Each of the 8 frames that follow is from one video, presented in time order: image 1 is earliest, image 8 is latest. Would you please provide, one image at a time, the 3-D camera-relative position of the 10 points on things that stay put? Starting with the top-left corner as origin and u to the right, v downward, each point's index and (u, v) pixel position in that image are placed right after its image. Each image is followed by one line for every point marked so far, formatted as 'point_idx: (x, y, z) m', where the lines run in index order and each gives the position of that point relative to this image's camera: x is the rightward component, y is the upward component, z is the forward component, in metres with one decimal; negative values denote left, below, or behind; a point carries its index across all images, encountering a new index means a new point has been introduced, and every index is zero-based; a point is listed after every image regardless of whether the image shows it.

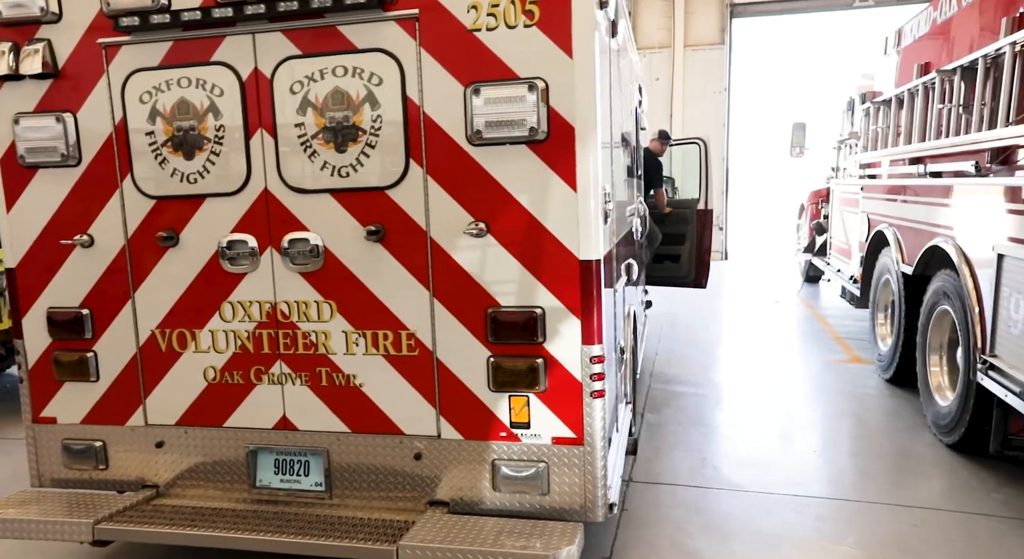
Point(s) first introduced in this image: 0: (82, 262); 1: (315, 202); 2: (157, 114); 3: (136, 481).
0: (-1.8, +0.1, +3.0) m
1: (-0.7, +0.3, +2.7) m
2: (-1.4, +0.6, +2.8) m
3: (-1.6, -0.9, +3.0) m
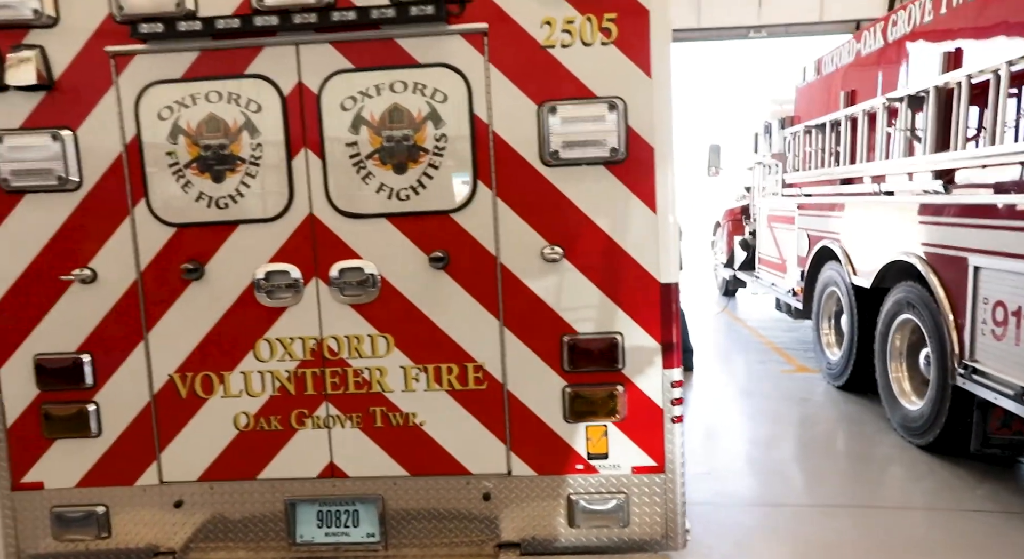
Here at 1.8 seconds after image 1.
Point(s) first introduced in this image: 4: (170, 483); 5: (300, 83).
0: (-1.5, -0.1, +2.6) m
1: (-0.5, +0.2, +2.5) m
2: (-1.1, +0.5, +2.5) m
3: (-1.4, -1.0, +2.7) m
4: (-1.3, -0.8, +2.6) m
5: (-0.7, +0.7, +2.4) m
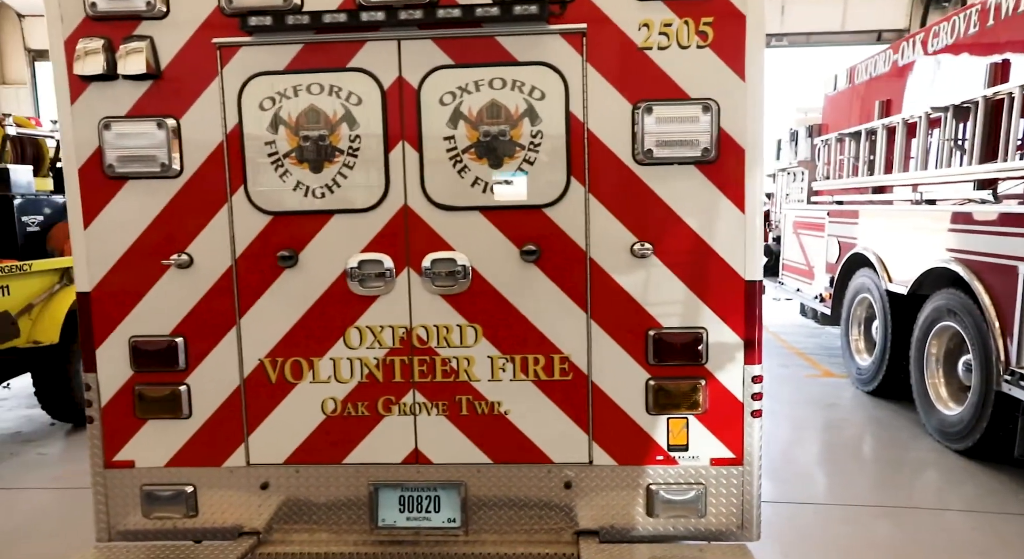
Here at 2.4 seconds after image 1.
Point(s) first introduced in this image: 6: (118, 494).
0: (-1.2, 0.0, +2.6) m
1: (-0.2, +0.2, +2.5) m
2: (-0.8, +0.6, +2.5) m
3: (-1.1, -0.9, +2.7) m
4: (-1.0, -0.7, +2.7) m
5: (-0.4, +0.7, +2.5) m
6: (-1.5, -0.8, +2.7) m
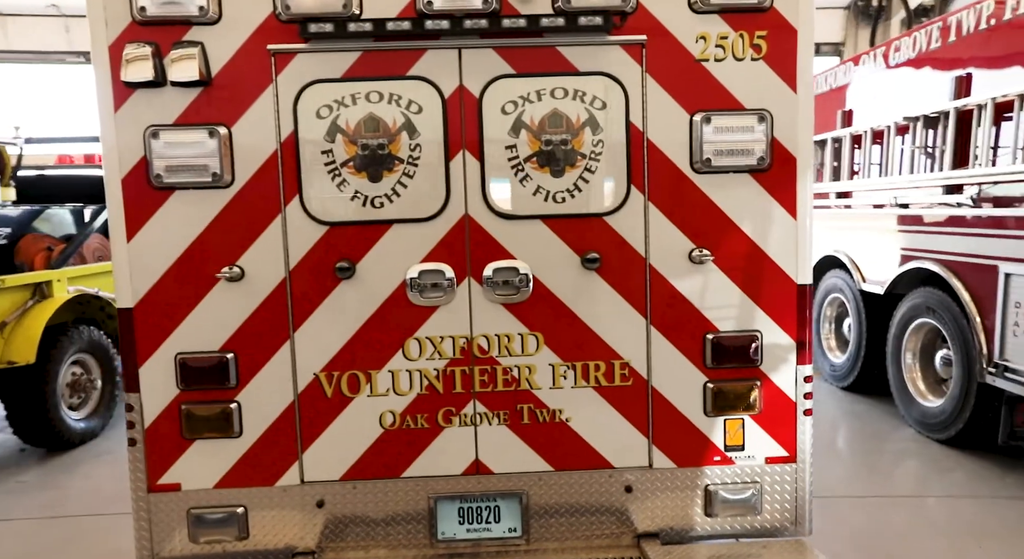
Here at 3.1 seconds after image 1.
0: (-1.0, -0.1, +2.5) m
1: (0.0, +0.2, +2.6) m
2: (-0.6, +0.5, +2.5) m
3: (-0.8, -1.0, +2.6) m
4: (-0.7, -0.7, +2.6) m
5: (-0.2, +0.7, +2.5) m
6: (-1.3, -0.9, +2.6) m
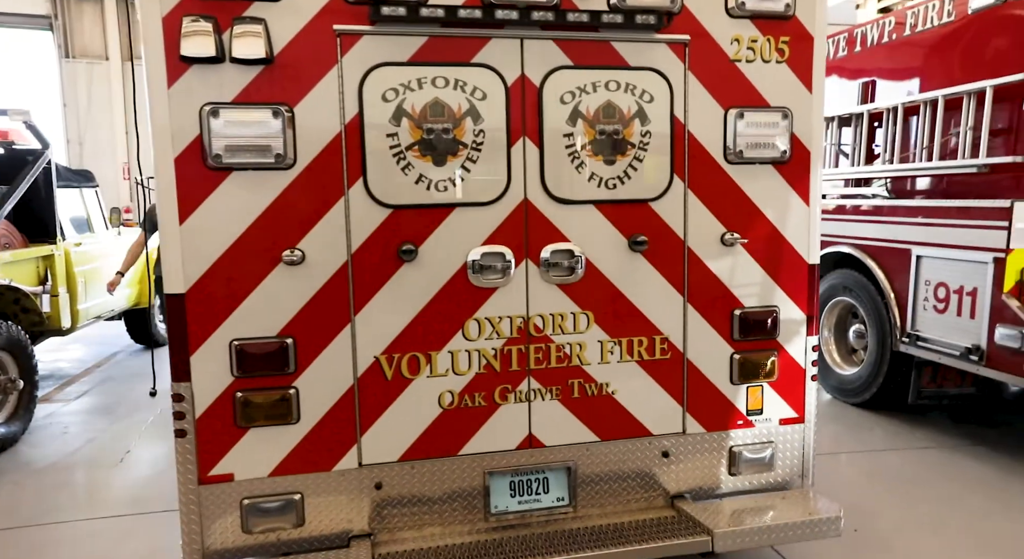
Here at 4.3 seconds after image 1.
0: (-0.8, 0.0, +2.5) m
1: (+0.3, +0.3, +2.7) m
2: (-0.4, +0.6, +2.5) m
3: (-0.6, -0.9, +2.6) m
4: (-0.5, -0.7, +2.6) m
5: (0.0, +0.7, +2.6) m
6: (-1.1, -0.8, +2.5) m
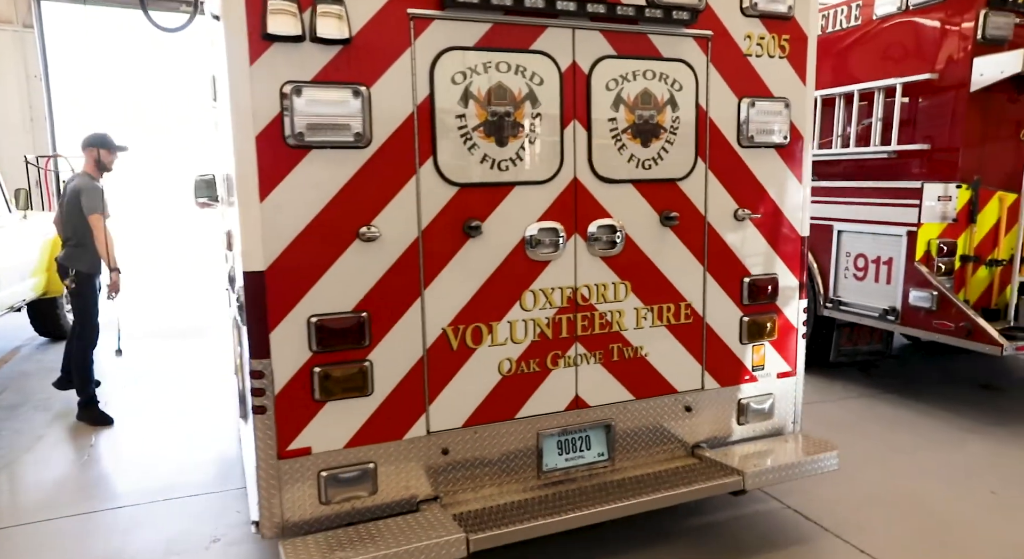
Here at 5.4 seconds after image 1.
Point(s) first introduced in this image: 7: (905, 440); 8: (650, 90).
0: (-0.5, +0.1, +2.6) m
1: (+0.4, +0.4, +2.9) m
2: (-0.2, +0.7, +2.6) m
3: (-0.4, -0.8, +2.7) m
4: (-0.3, -0.6, +2.8) m
5: (+0.2, +0.8, +2.8) m
6: (-0.8, -0.7, +2.6) m
7: (+2.6, -1.1, +4.7) m
8: (+0.6, +0.8, +2.9) m
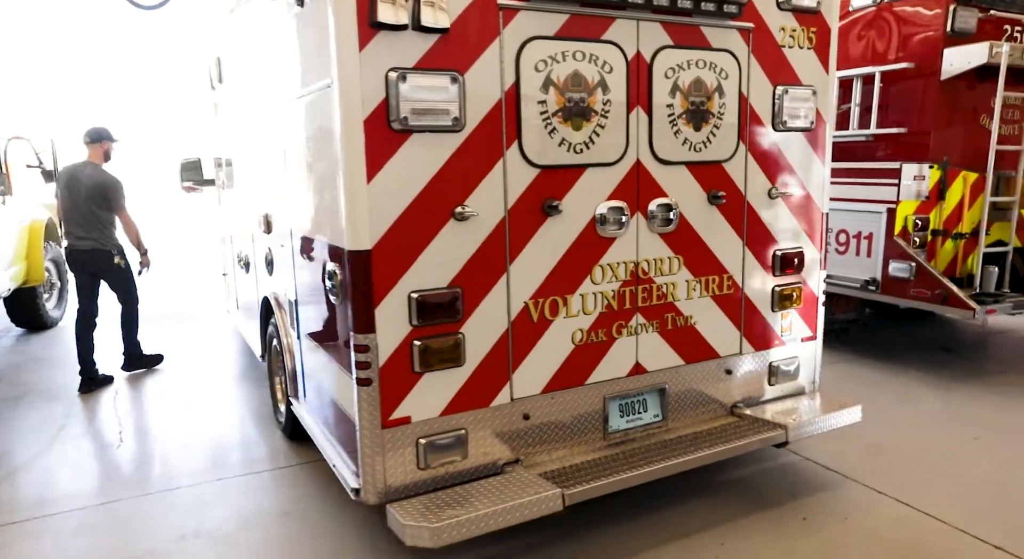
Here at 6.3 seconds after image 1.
0: (-0.2, +0.2, +2.7) m
1: (+0.7, +0.5, +3.2) m
2: (+0.2, +0.8, +2.8) m
3: (-0.1, -0.7, +2.9) m
4: (0.0, -0.5, +3.0) m
5: (+0.5, +1.0, +3.0) m
6: (-0.4, -0.7, +2.7) m
7: (+2.7, -0.9, +5.1) m
8: (+0.8, +0.9, +3.2) m
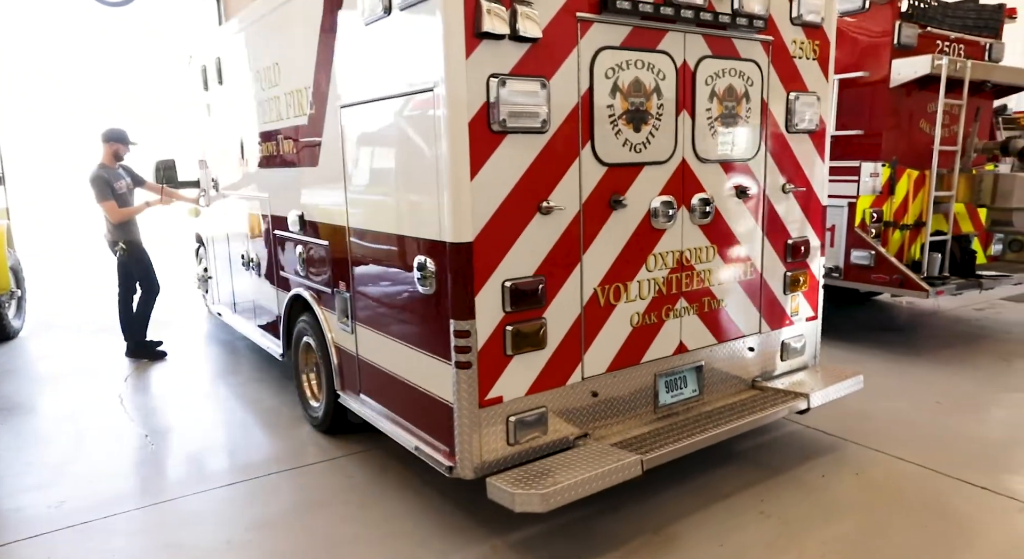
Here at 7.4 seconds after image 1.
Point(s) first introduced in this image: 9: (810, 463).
0: (+0.1, +0.2, +3.0) m
1: (+1.0, +0.5, +3.5) m
2: (+0.5, +0.8, +3.1) m
3: (+0.3, -0.7, +3.2) m
4: (+0.3, -0.4, +3.2) m
5: (+0.8, +1.0, +3.3) m
6: (-0.1, -0.6, +2.9) m
7: (+2.7, -0.8, +5.7) m
8: (+1.1, +1.0, +3.5) m
9: (+1.7, -1.0, +4.0) m
